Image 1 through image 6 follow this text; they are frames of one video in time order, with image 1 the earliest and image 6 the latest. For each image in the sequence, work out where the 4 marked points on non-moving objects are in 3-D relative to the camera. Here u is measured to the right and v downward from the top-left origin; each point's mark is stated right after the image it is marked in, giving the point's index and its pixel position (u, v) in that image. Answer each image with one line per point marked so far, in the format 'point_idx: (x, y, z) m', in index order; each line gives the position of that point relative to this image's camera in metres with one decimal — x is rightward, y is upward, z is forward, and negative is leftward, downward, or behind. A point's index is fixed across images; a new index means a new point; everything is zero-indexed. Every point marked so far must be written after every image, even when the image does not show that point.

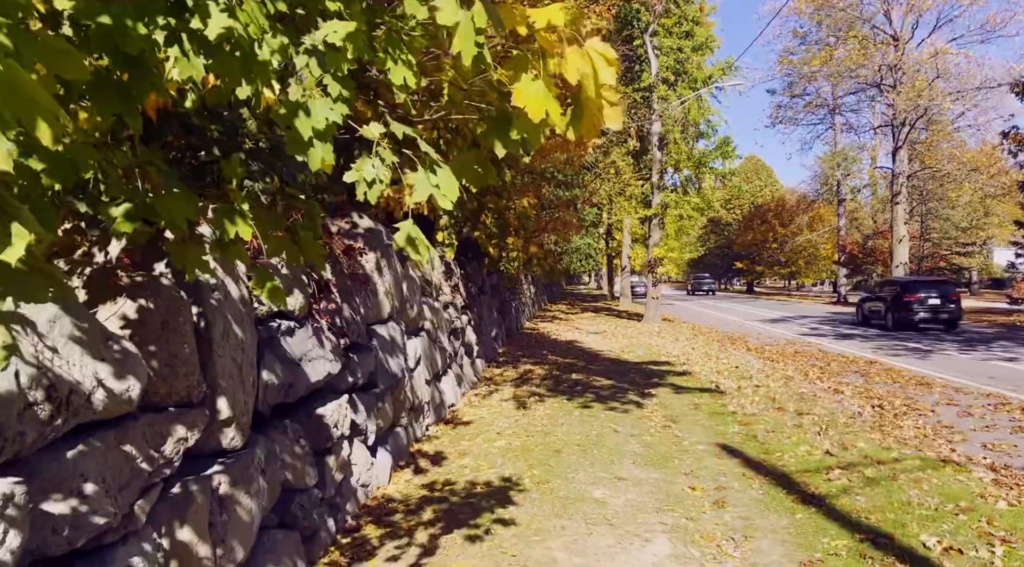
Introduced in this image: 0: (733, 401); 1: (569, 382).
0: (+2.6, -1.4, +8.8) m
1: (+0.8, -1.4, +10.1) m
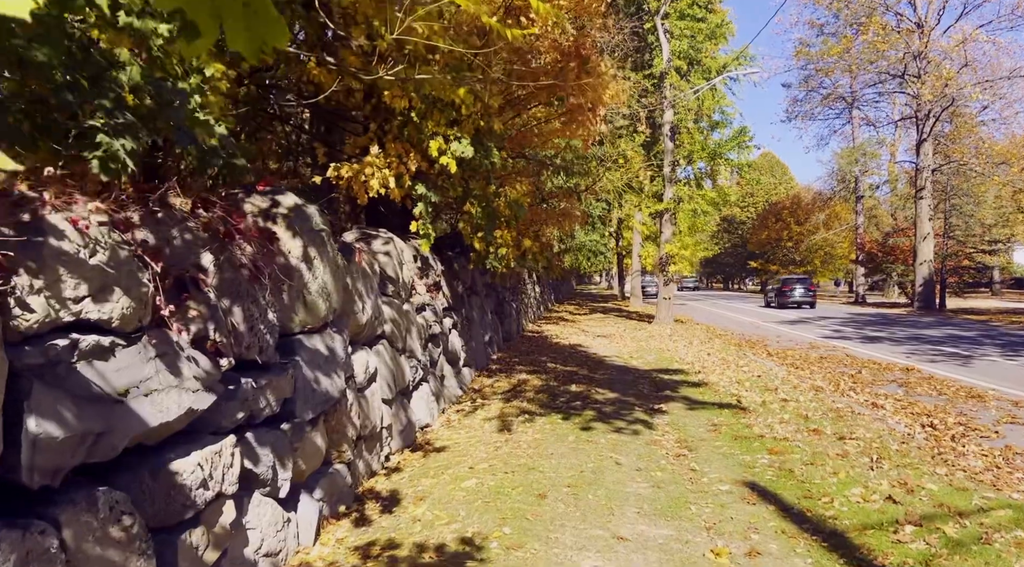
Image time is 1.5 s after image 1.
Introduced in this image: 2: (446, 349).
0: (+2.5, -1.4, +7.4) m
1: (+0.7, -1.4, +8.8) m
2: (-0.8, -0.8, +8.6) m
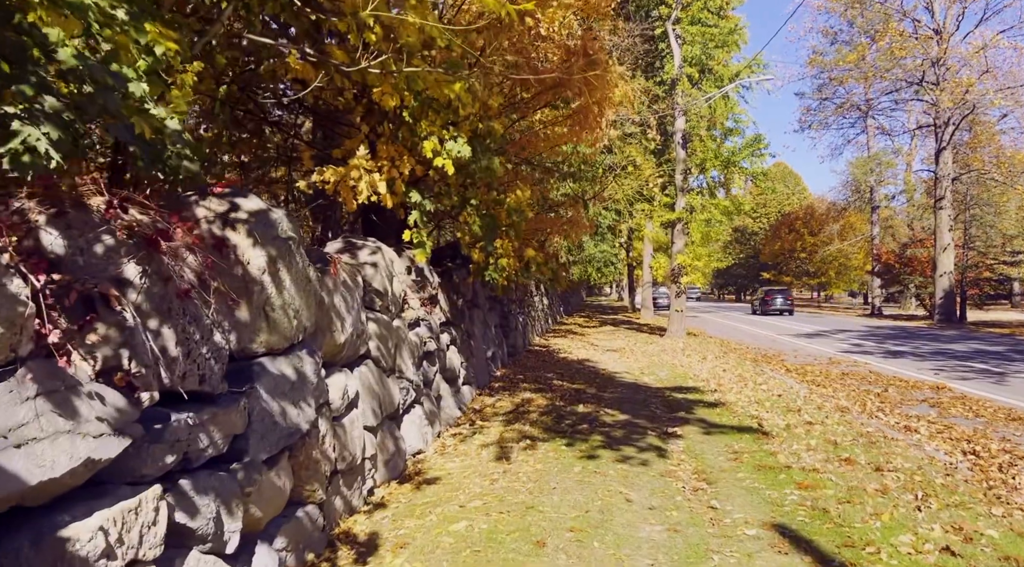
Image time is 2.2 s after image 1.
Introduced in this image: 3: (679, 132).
0: (+2.5, -1.5, +6.8) m
1: (+0.7, -1.5, +8.2) m
2: (-0.8, -0.9, +8.1) m
3: (+4.5, +4.1, +19.5) m
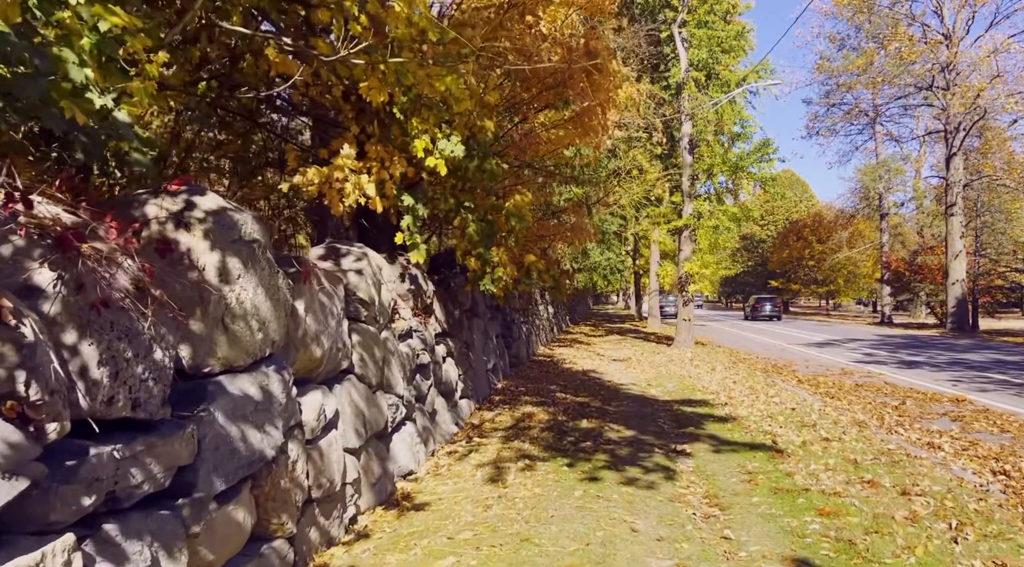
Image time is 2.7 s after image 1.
0: (+2.5, -1.6, +6.3) m
1: (+0.7, -1.6, +7.7) m
2: (-0.8, -1.0, +7.6) m
3: (+4.5, +3.8, +19.1) m
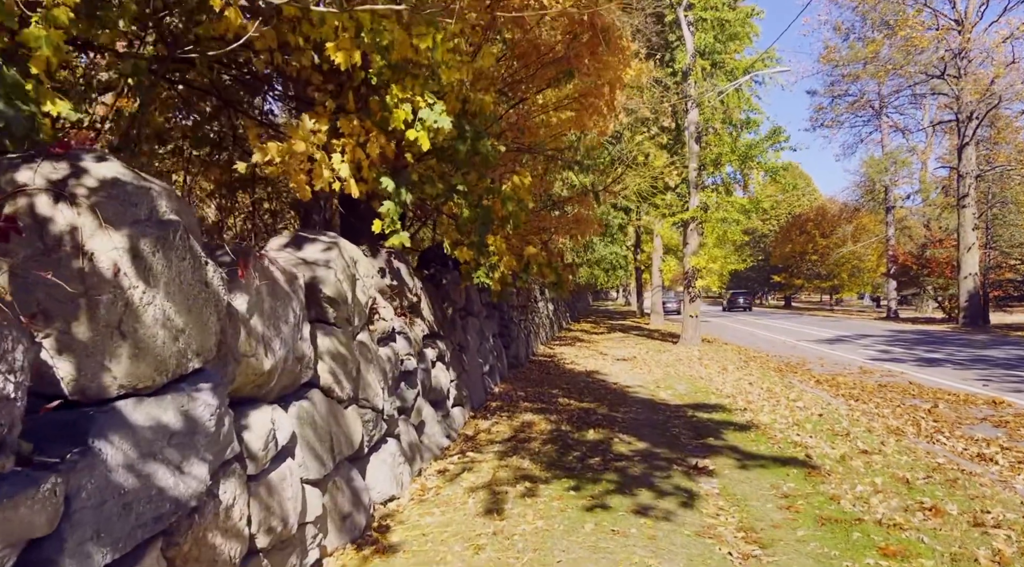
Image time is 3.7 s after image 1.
0: (+2.5, -1.5, +5.4) m
1: (+0.7, -1.5, +6.9) m
2: (-0.8, -1.0, +6.8) m
3: (+4.5, +4.0, +18.2) m
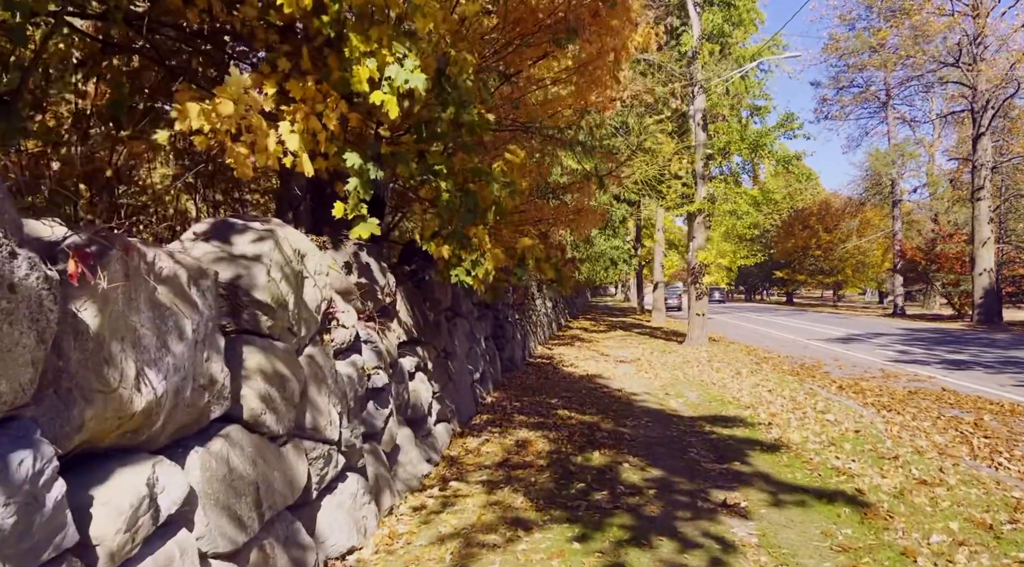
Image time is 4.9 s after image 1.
0: (+2.4, -1.5, +4.4) m
1: (+0.6, -1.5, +5.8) m
2: (-0.9, -1.0, +5.7) m
3: (+4.4, +4.0, +17.1) m
